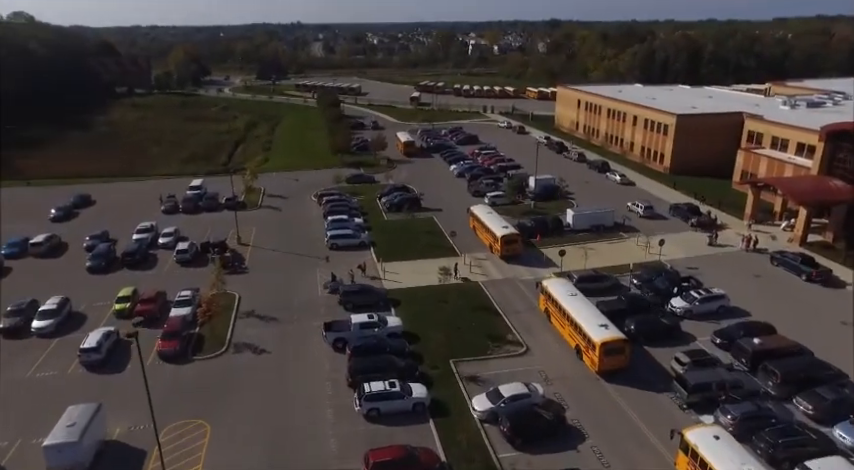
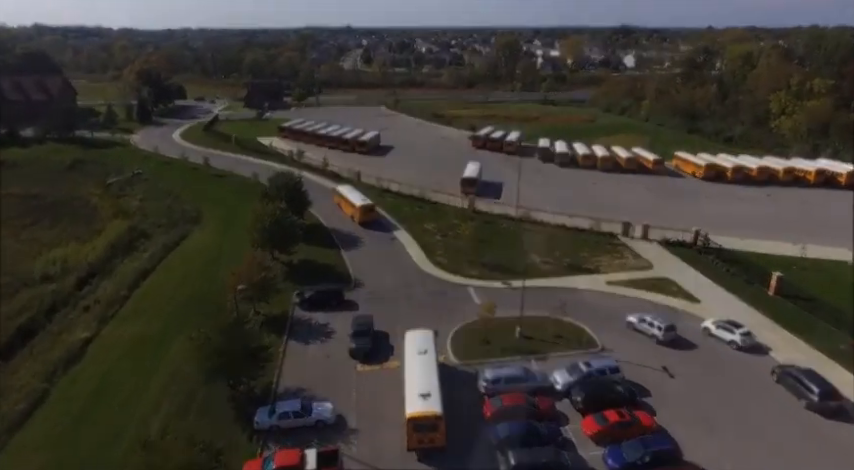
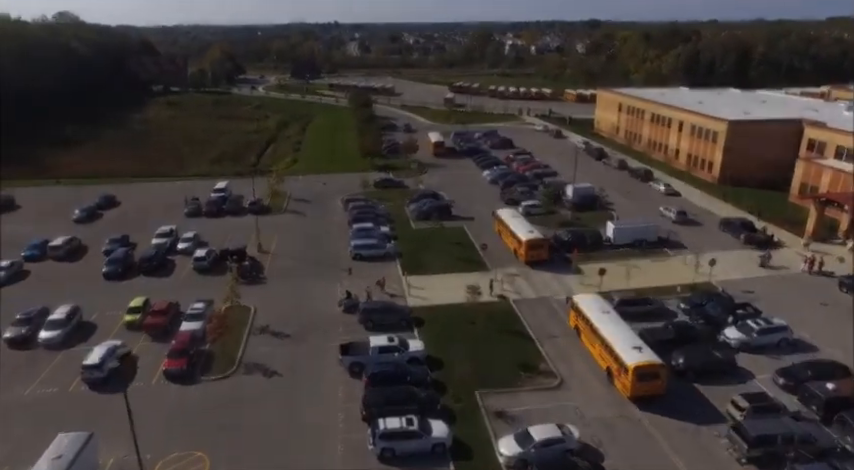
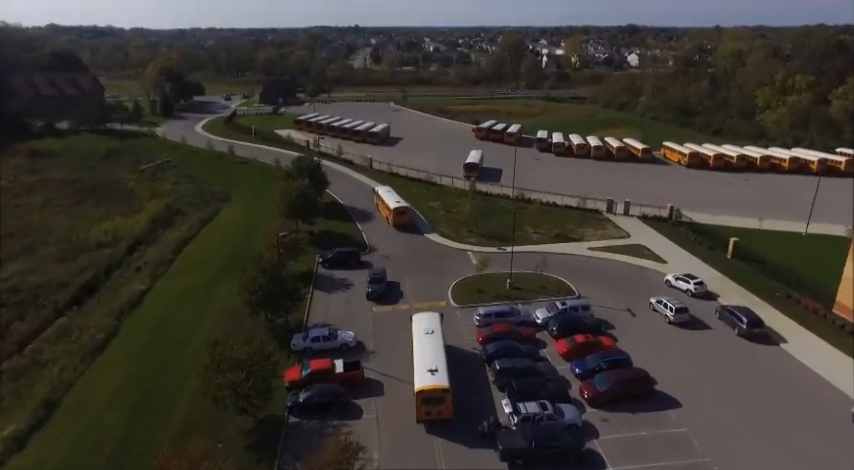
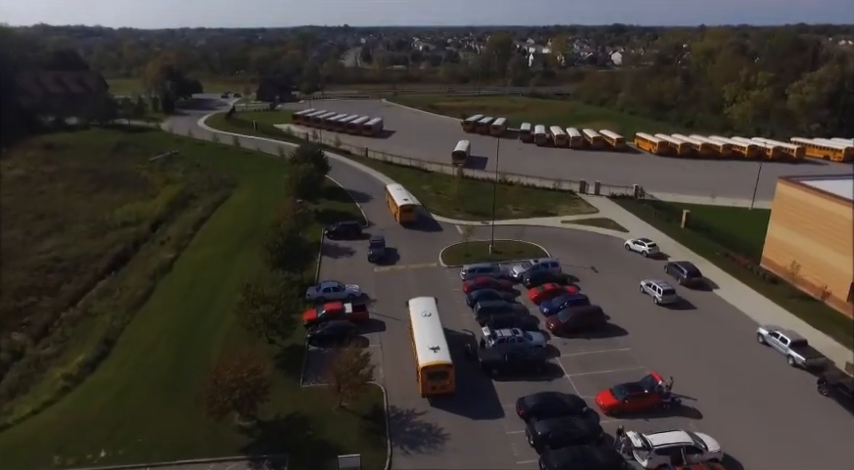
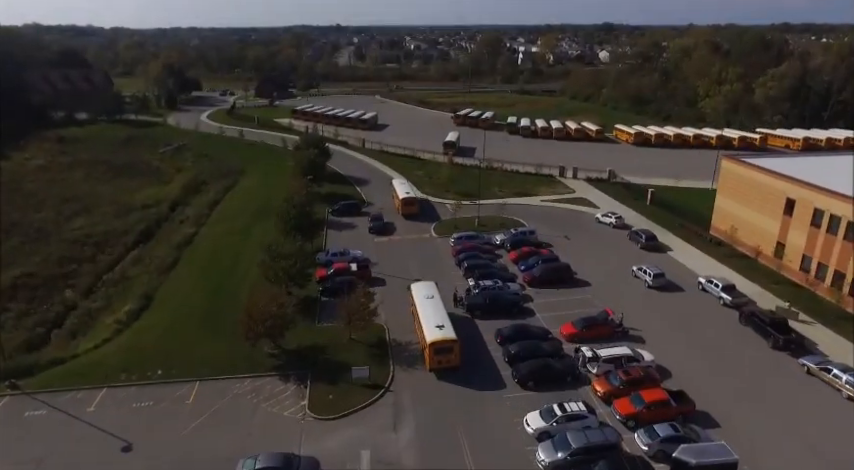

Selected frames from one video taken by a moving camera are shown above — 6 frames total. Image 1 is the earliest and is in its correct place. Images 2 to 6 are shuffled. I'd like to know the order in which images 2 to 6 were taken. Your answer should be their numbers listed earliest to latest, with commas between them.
3, 6, 5, 4, 2
